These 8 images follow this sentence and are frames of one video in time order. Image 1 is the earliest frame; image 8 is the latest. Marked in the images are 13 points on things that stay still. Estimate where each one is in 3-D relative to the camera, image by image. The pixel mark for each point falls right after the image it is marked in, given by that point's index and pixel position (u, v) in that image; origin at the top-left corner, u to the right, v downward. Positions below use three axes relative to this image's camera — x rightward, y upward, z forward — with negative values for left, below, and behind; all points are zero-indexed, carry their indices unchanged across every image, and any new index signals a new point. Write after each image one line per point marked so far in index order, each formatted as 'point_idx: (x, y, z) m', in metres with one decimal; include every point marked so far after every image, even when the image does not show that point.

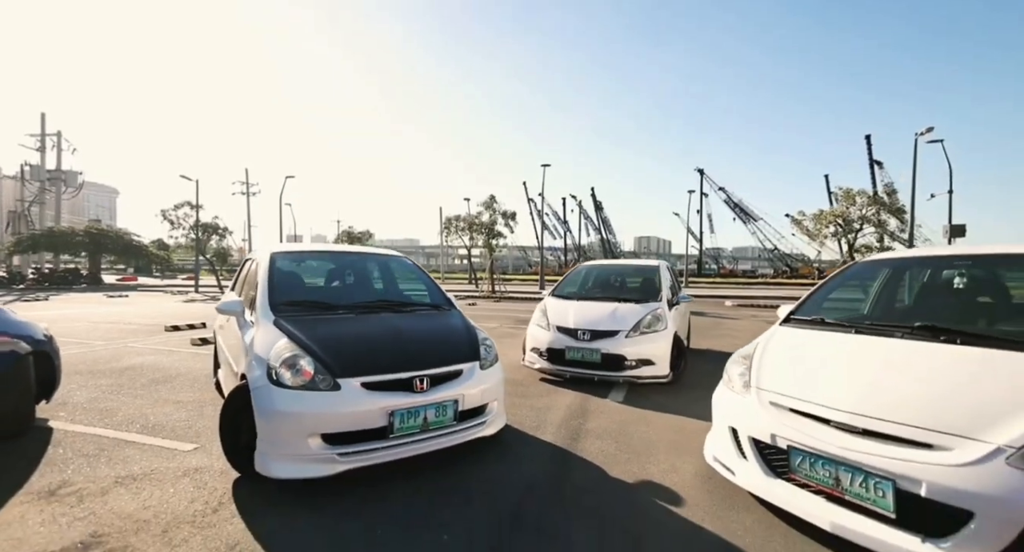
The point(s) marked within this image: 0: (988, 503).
0: (+2.1, -1.0, +2.1) m
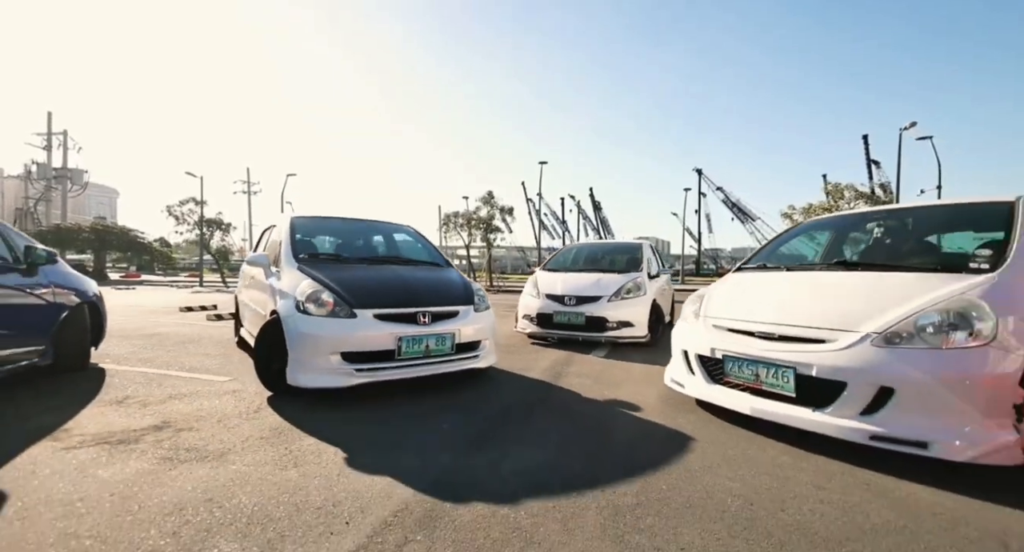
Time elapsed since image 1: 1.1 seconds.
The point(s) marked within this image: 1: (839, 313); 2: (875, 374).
0: (+2.0, -0.6, +2.8) m
1: (+2.1, -0.2, +3.1) m
2: (+2.1, -0.6, +2.7) m
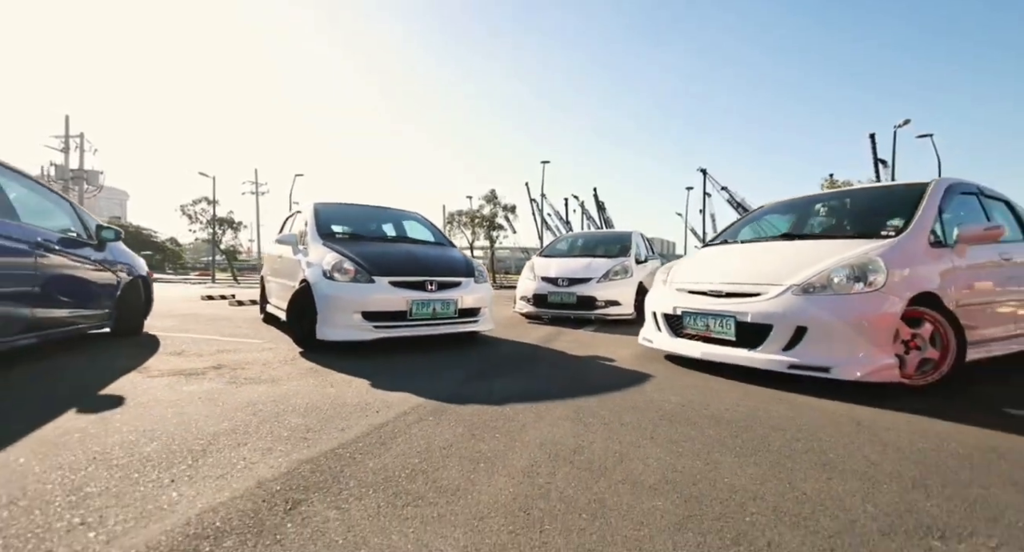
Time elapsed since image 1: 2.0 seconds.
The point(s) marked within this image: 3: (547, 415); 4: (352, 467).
0: (+2.0, -0.3, +3.5) m
1: (+2.1, 0.0, +3.8) m
2: (+2.0, -0.3, +3.4) m
3: (+0.2, -0.8, +2.7) m
4: (-0.7, -0.8, +2.0) m
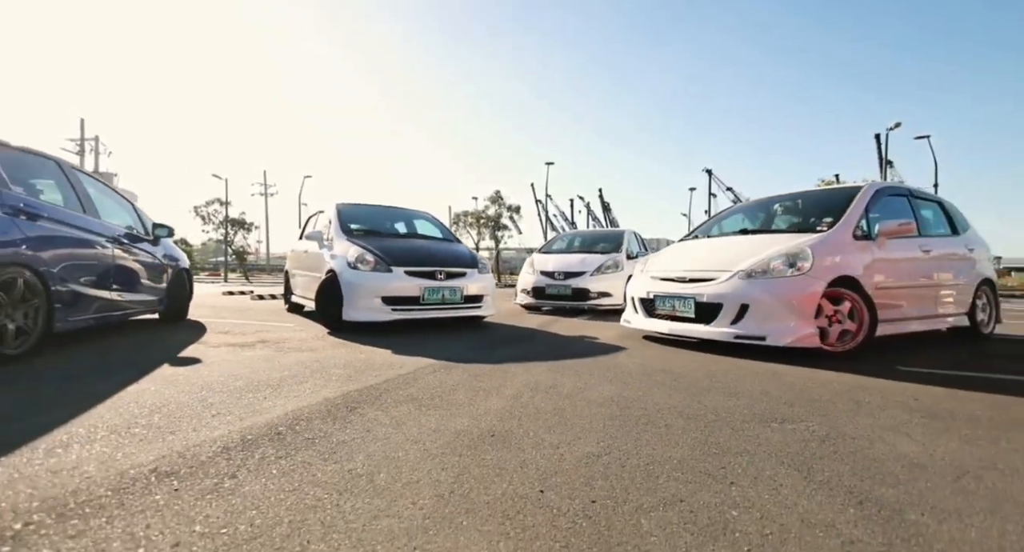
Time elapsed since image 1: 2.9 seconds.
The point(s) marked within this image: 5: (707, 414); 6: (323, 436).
0: (+1.9, -0.2, +4.2) m
1: (+2.0, +0.2, +4.6) m
2: (+2.0, -0.2, +4.2) m
3: (+0.2, -0.7, +3.5) m
4: (-0.7, -0.7, +2.7) m
5: (+1.0, -0.7, +2.3) m
6: (-0.8, -0.7, +2.0) m
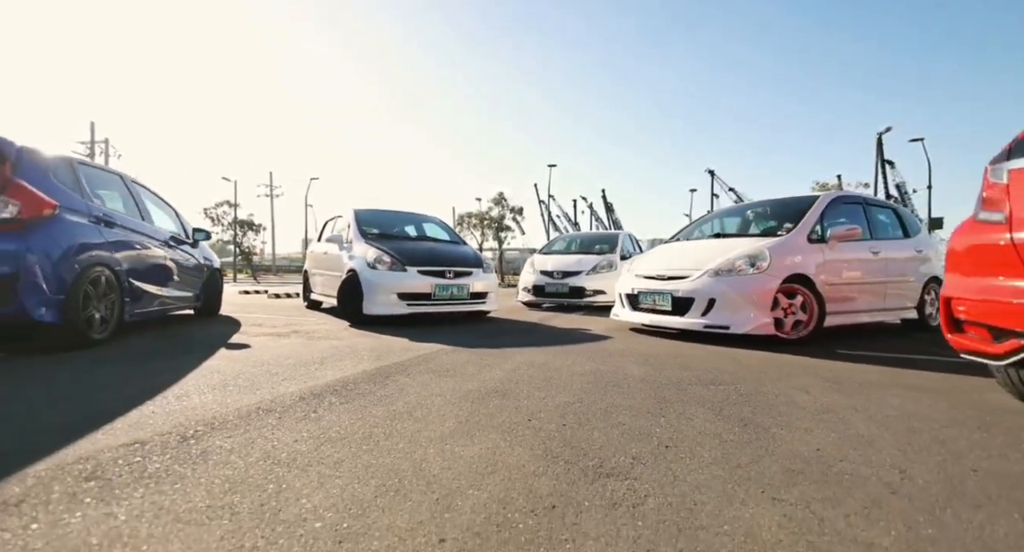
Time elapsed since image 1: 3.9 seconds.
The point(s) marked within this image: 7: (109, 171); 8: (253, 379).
0: (+1.9, -0.2, +4.9) m
1: (+2.0, +0.2, +5.2) m
2: (+2.0, -0.1, +4.9) m
3: (+0.2, -0.7, +4.2) m
4: (-0.7, -0.6, +3.4) m
5: (+0.9, -0.7, +3.0) m
6: (-0.8, -0.6, +2.7) m
7: (-4.3, +1.1, +5.1) m
8: (-1.6, -0.6, +2.9) m
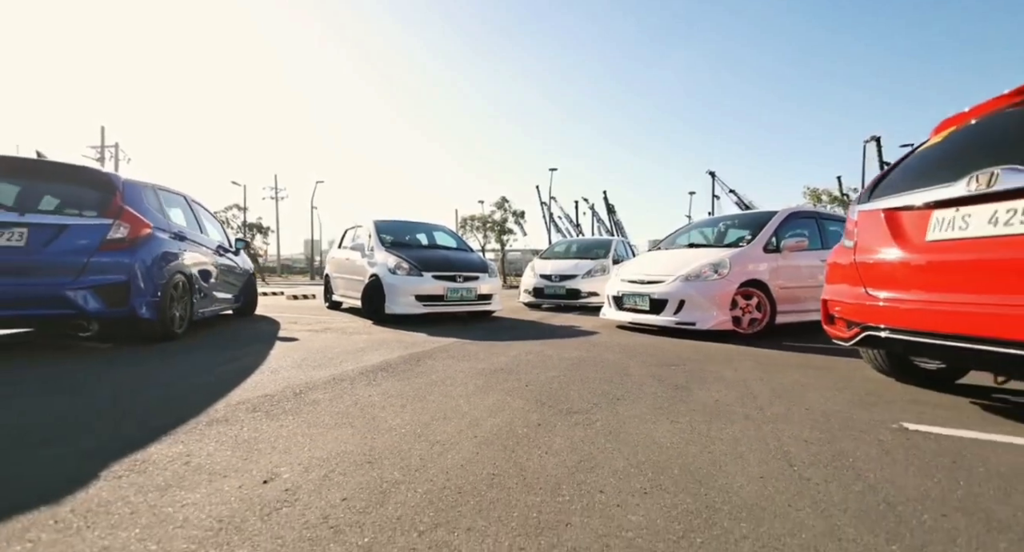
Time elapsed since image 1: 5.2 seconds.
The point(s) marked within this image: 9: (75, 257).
0: (+2.0, -0.2, +5.8) m
1: (+2.1, +0.1, +6.1) m
2: (+2.0, -0.2, +5.8) m
3: (+0.2, -0.7, +5.1) m
4: (-0.7, -0.7, +4.3) m
5: (+1.0, -0.7, +3.9) m
6: (-0.8, -0.7, +3.6) m
7: (-4.3, +1.1, +6.0) m
8: (-1.6, -0.7, +3.9) m
9: (-3.7, +0.2, +4.0) m
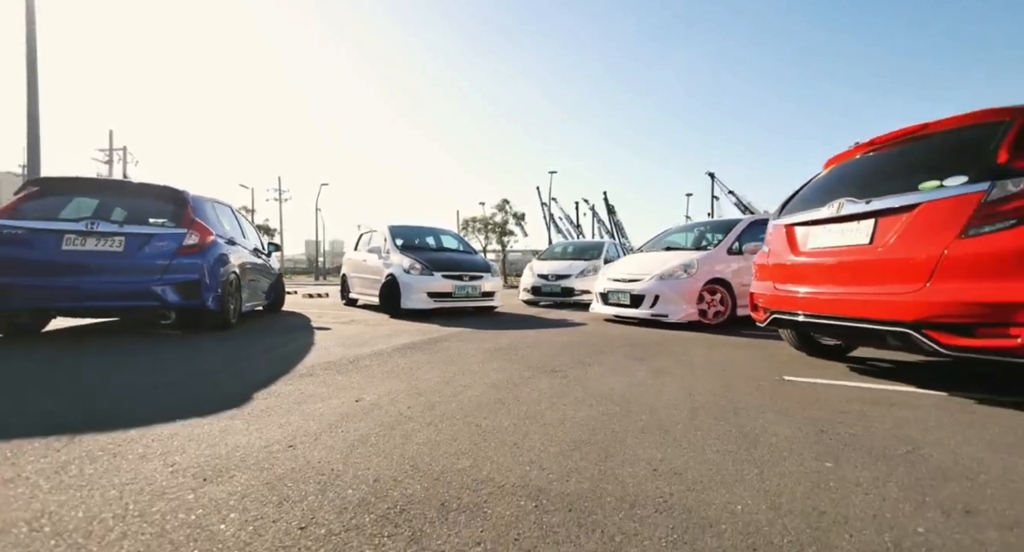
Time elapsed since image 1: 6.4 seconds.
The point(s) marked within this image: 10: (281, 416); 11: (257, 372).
0: (+2.0, -0.2, +6.8) m
1: (+2.1, +0.1, +7.1) m
2: (+2.0, -0.2, +6.7) m
3: (+0.2, -0.7, +6.1) m
4: (-0.7, -0.7, +5.3) m
5: (+1.0, -0.7, +4.9) m
6: (-0.8, -0.7, +4.6) m
7: (-4.3, +1.1, +7.0) m
8: (-1.6, -0.7, +4.8) m
9: (-3.7, +0.2, +5.0) m
10: (-1.1, -0.7, +2.3) m
11: (-1.9, -0.7, +3.5) m
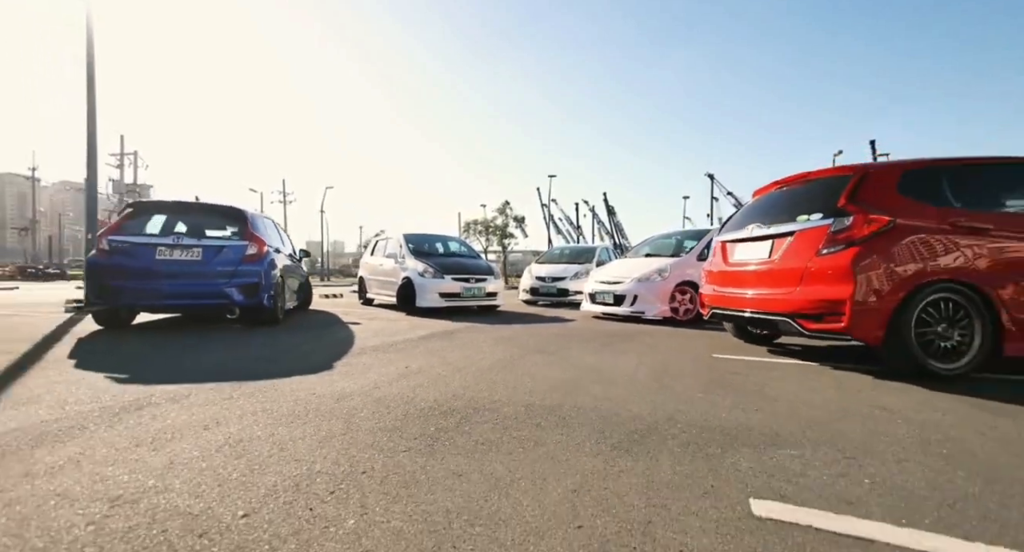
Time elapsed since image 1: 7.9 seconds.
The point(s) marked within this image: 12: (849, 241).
0: (+2.0, -0.2, +7.9) m
1: (+2.1, +0.1, +8.3) m
2: (+2.0, -0.2, +7.9) m
3: (+0.2, -0.8, +7.2) m
4: (-0.7, -0.7, +6.5) m
5: (+1.0, -0.7, +6.0) m
6: (-0.8, -0.7, +5.7) m
7: (-4.3, +1.0, +8.2) m
8: (-1.6, -0.7, +6.0) m
9: (-3.7, +0.1, +6.1) m
10: (-1.1, -0.7, +3.4) m
11: (-1.8, -0.7, +4.6) m
12: (+2.4, +0.3, +3.4) m
